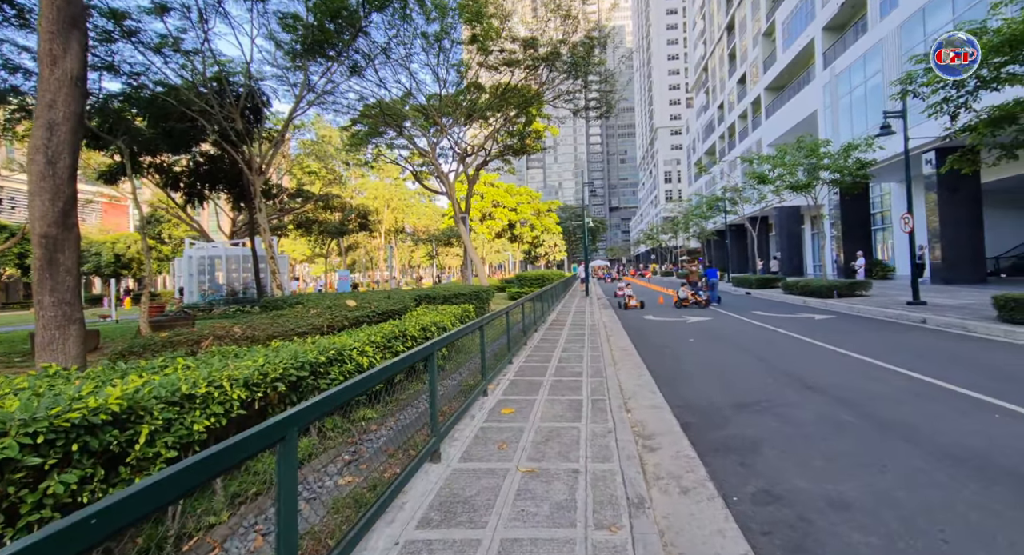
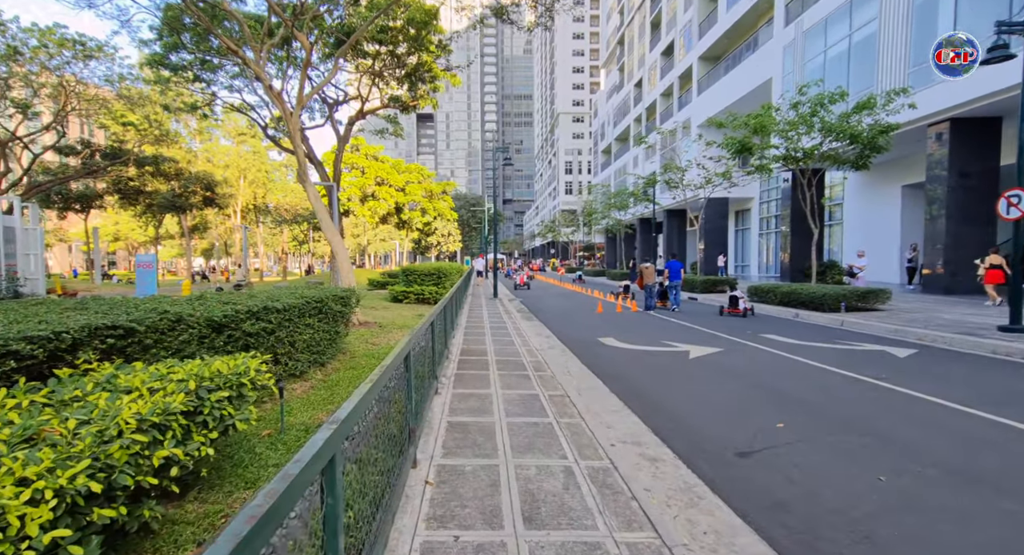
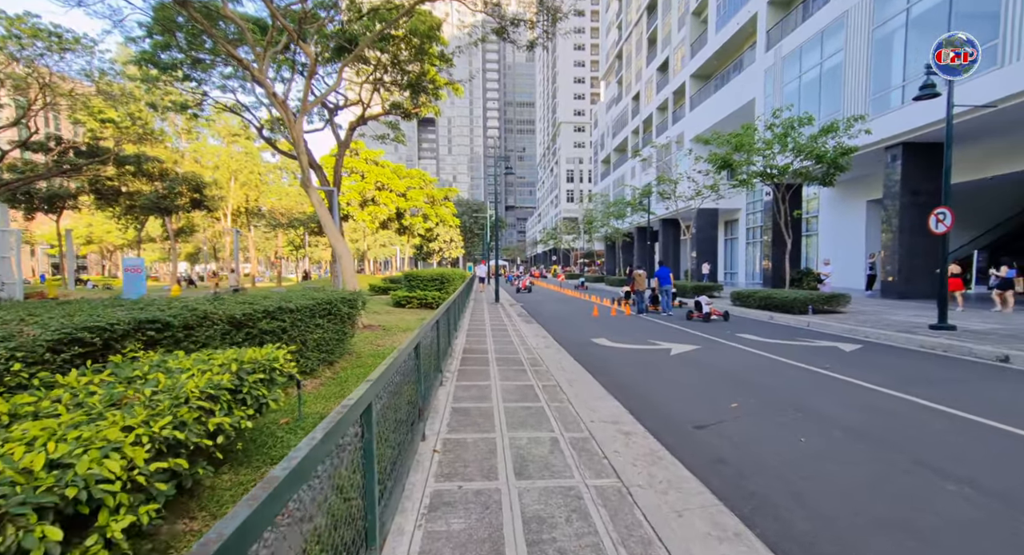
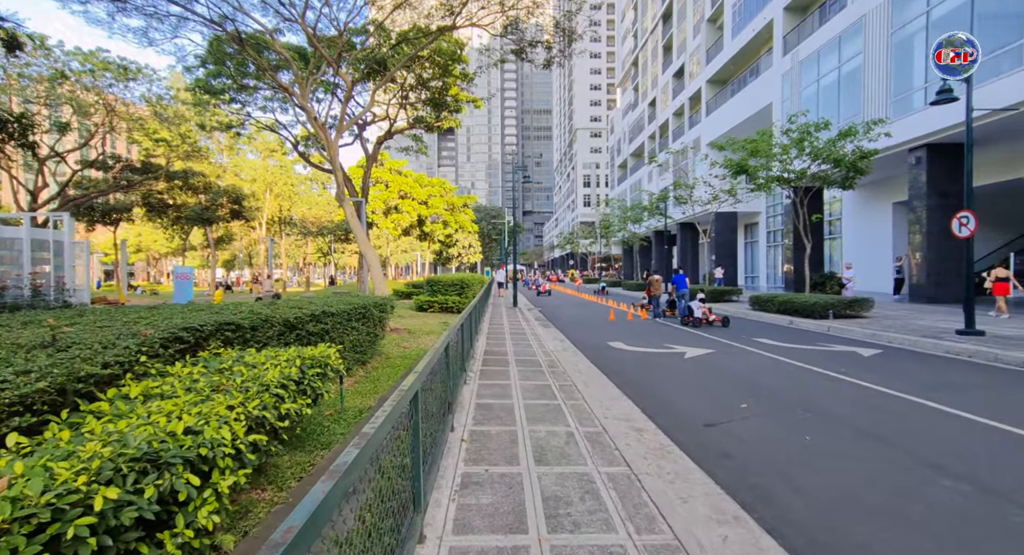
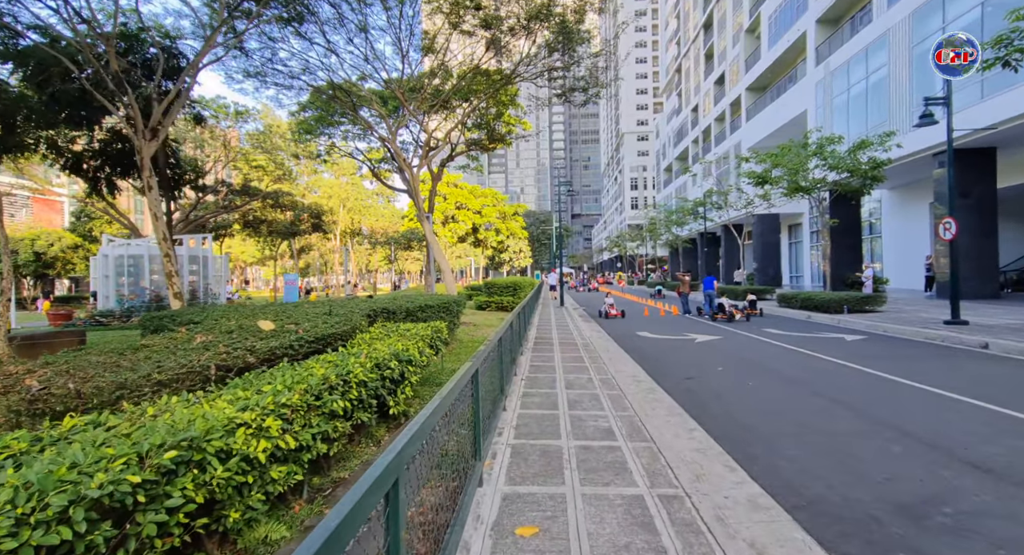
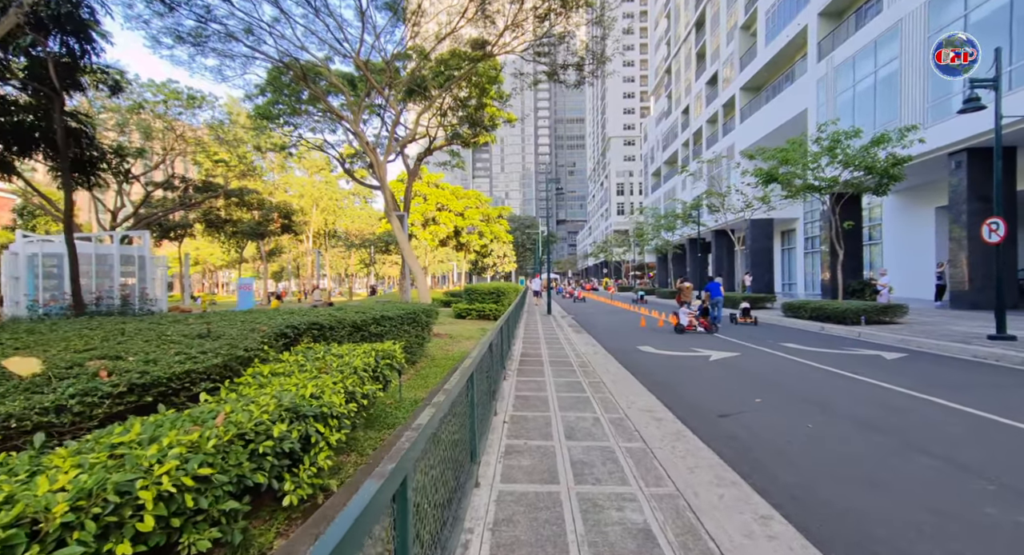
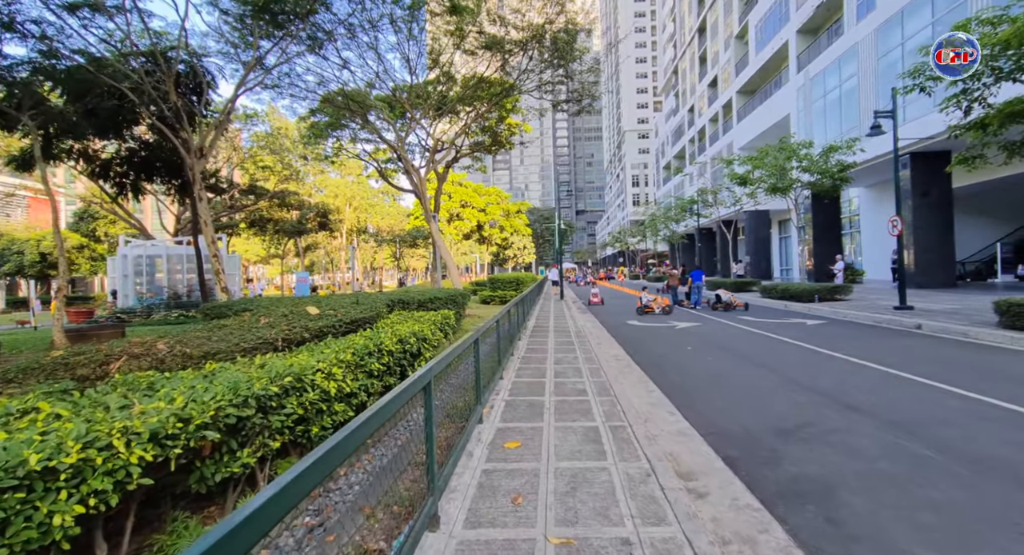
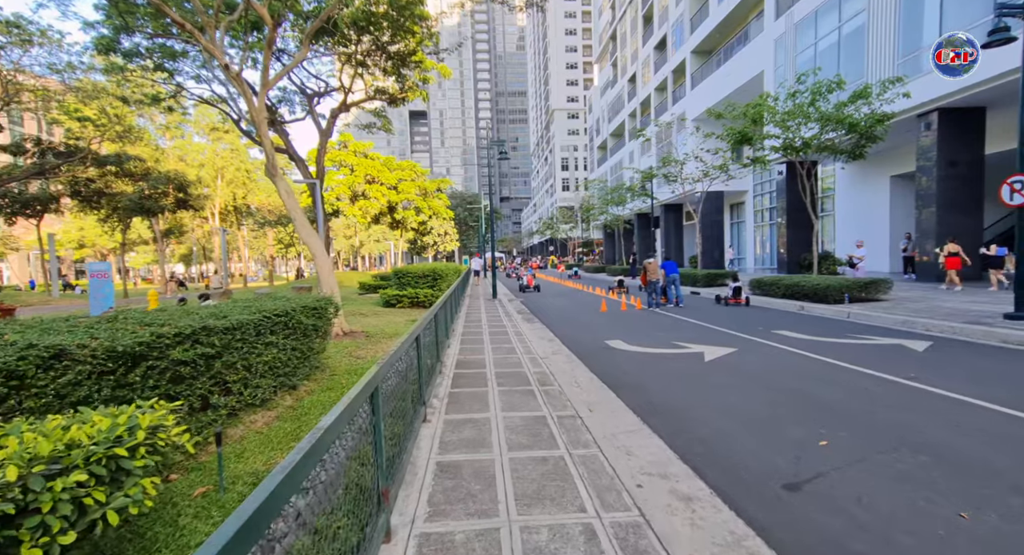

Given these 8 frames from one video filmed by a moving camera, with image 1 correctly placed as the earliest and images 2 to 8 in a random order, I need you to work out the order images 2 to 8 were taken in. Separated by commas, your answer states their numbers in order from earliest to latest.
7, 5, 6, 4, 3, 2, 8
